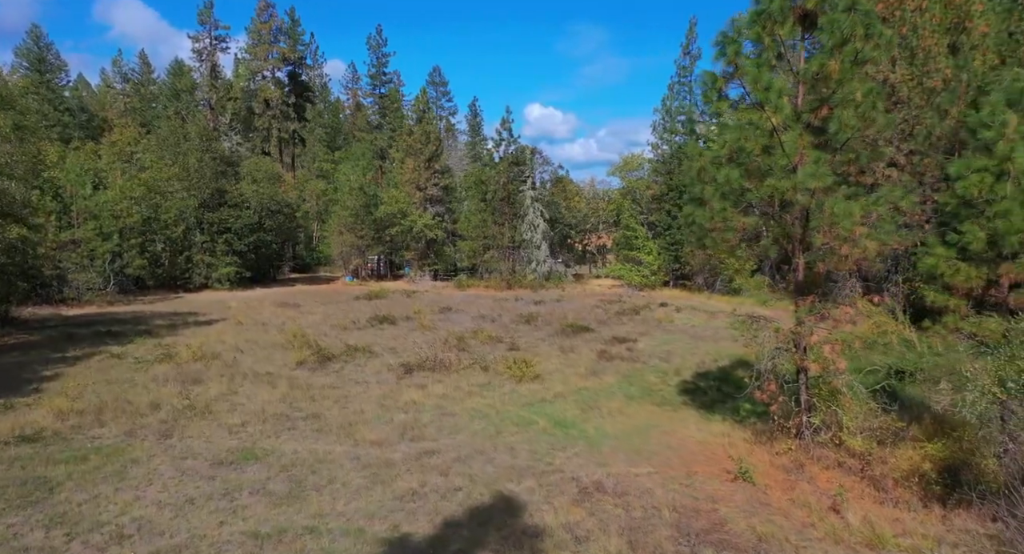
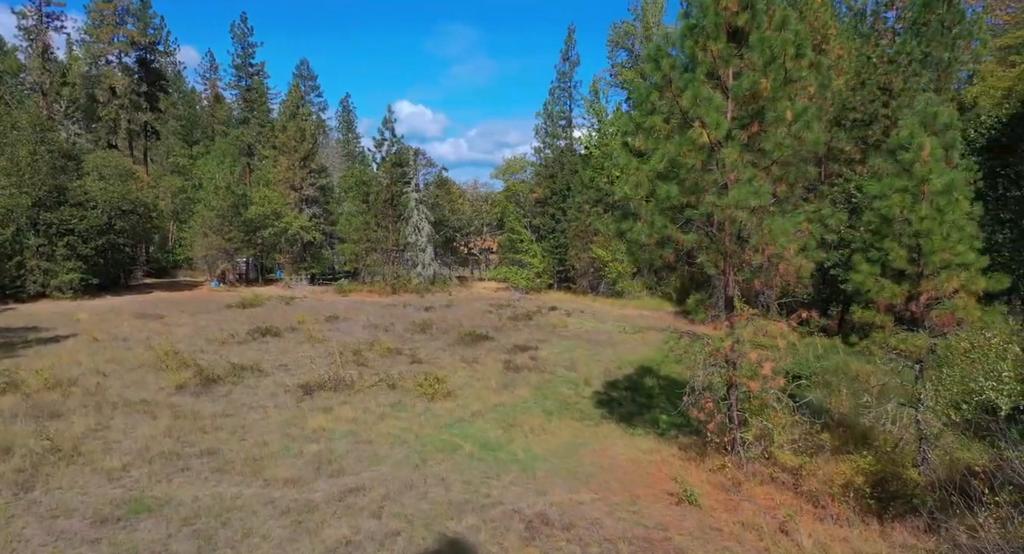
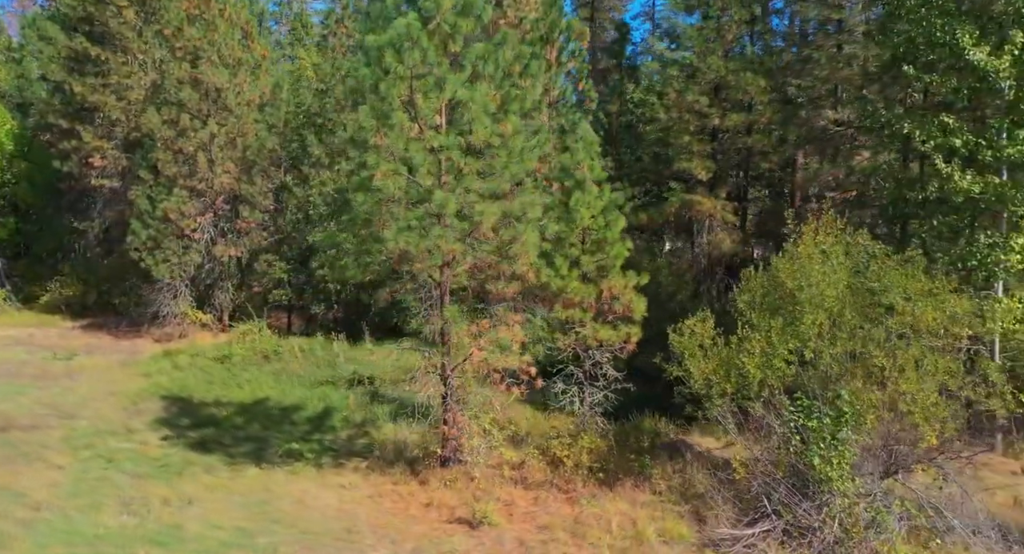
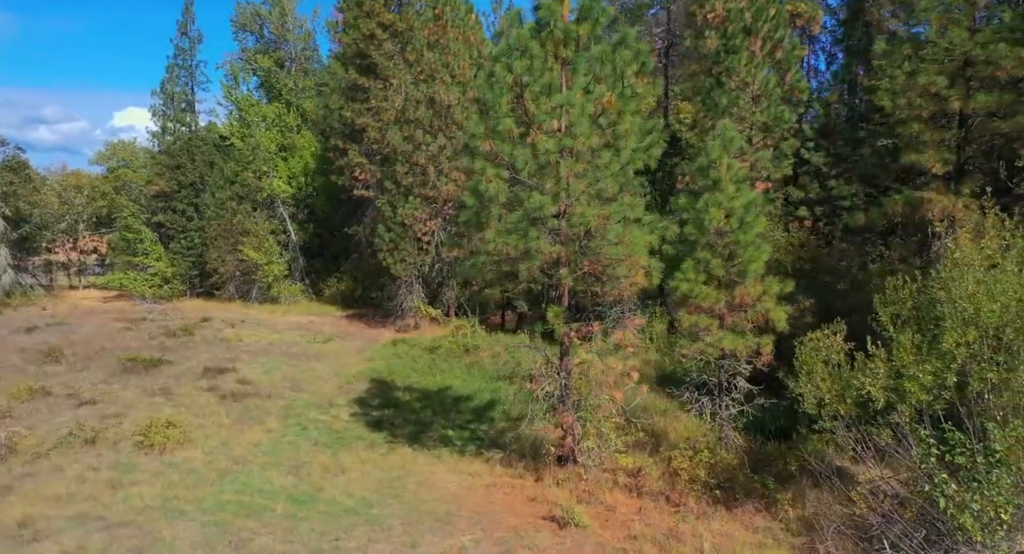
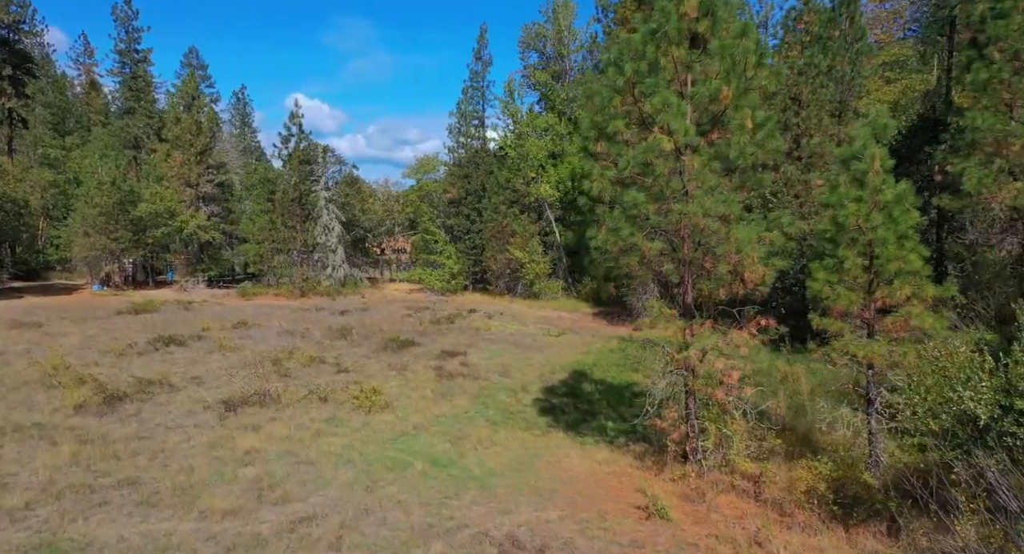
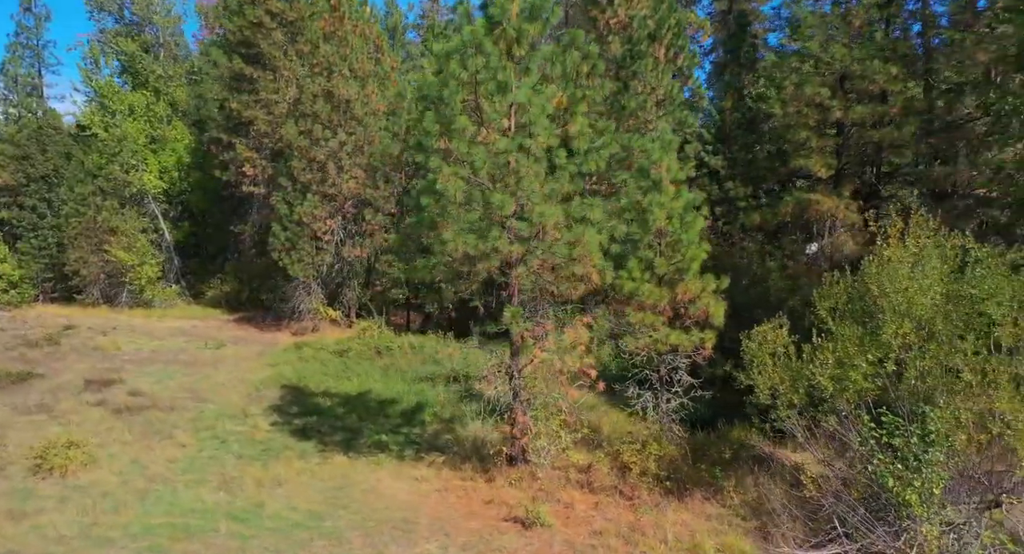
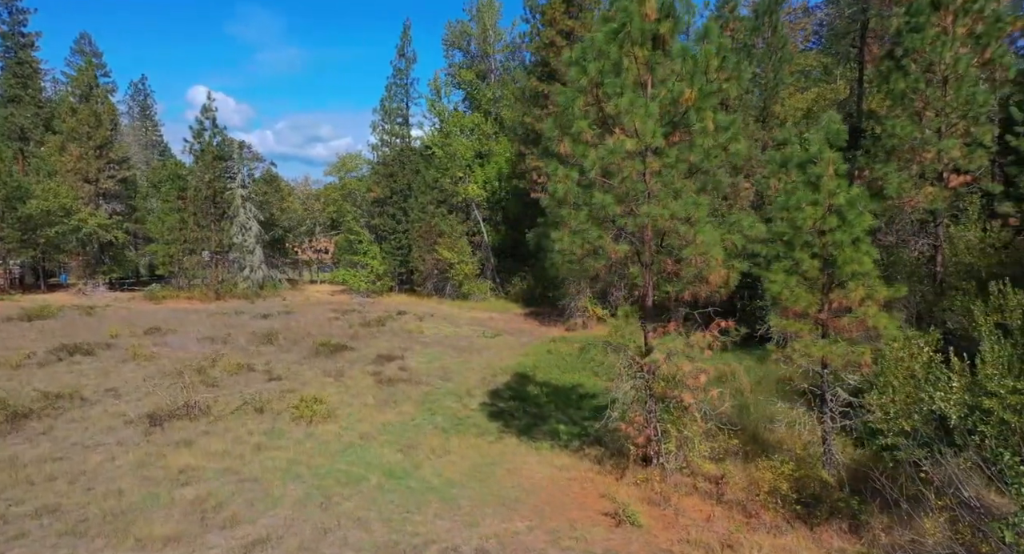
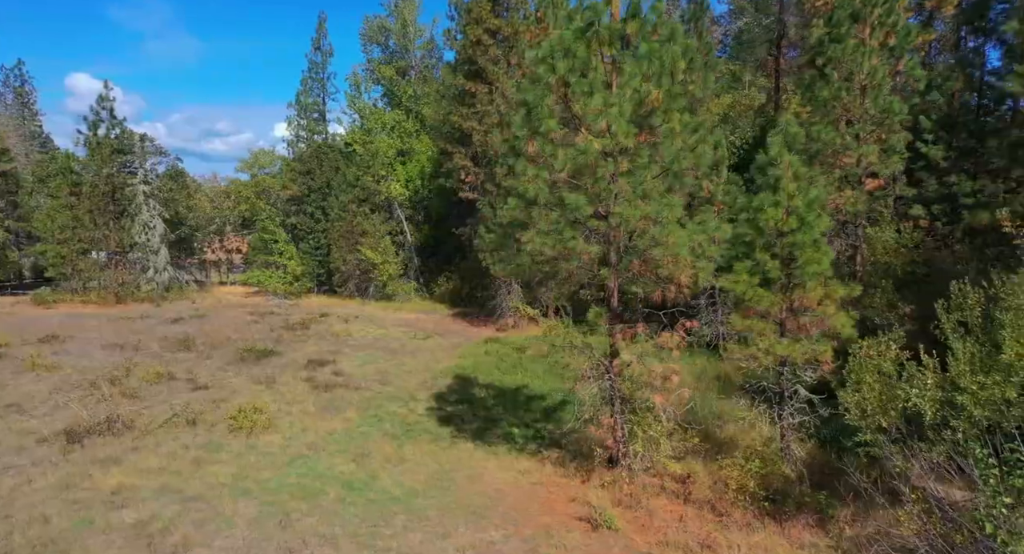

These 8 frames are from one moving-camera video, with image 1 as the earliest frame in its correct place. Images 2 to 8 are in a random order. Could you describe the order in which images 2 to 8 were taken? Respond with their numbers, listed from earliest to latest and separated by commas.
2, 5, 7, 8, 4, 6, 3
